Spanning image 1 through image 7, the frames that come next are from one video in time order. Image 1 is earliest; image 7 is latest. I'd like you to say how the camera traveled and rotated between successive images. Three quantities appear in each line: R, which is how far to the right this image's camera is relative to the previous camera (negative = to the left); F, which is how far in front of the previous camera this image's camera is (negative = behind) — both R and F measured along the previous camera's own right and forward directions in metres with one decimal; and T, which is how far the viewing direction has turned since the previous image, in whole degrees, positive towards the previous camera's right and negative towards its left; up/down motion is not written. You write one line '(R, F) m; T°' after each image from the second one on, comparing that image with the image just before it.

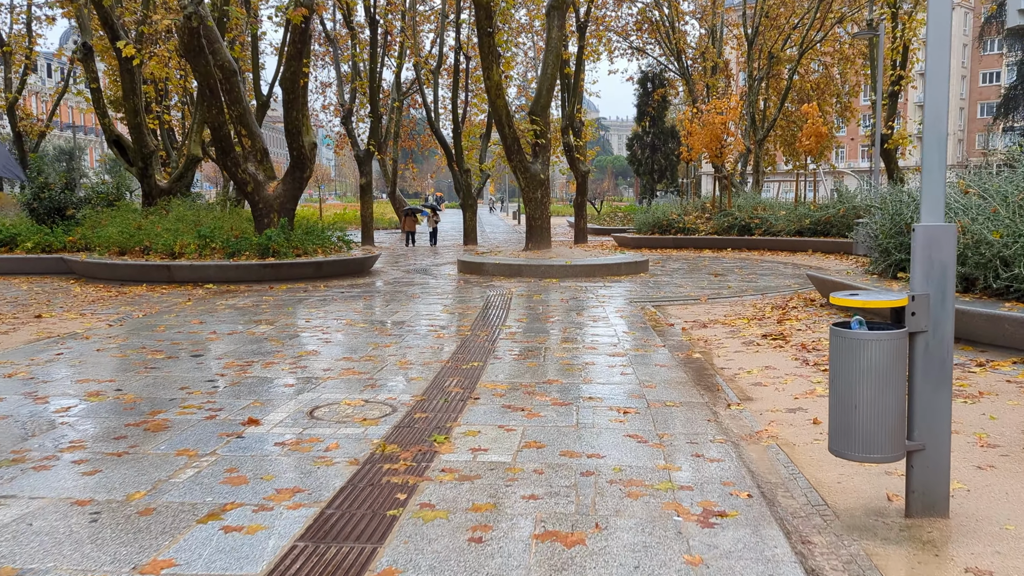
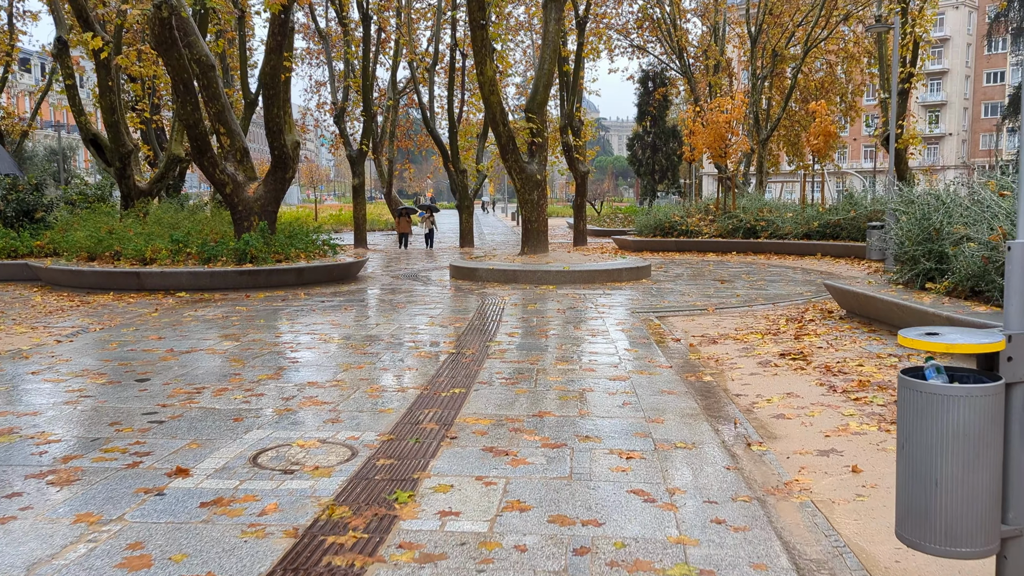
(+0.1, +0.8) m; 0°
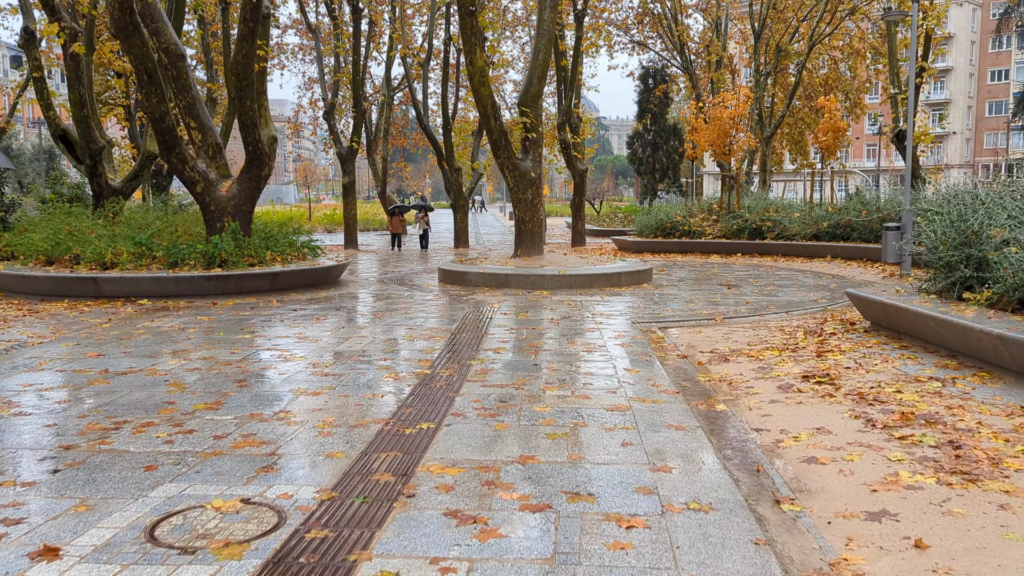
(+0.1, +0.9) m; 0°
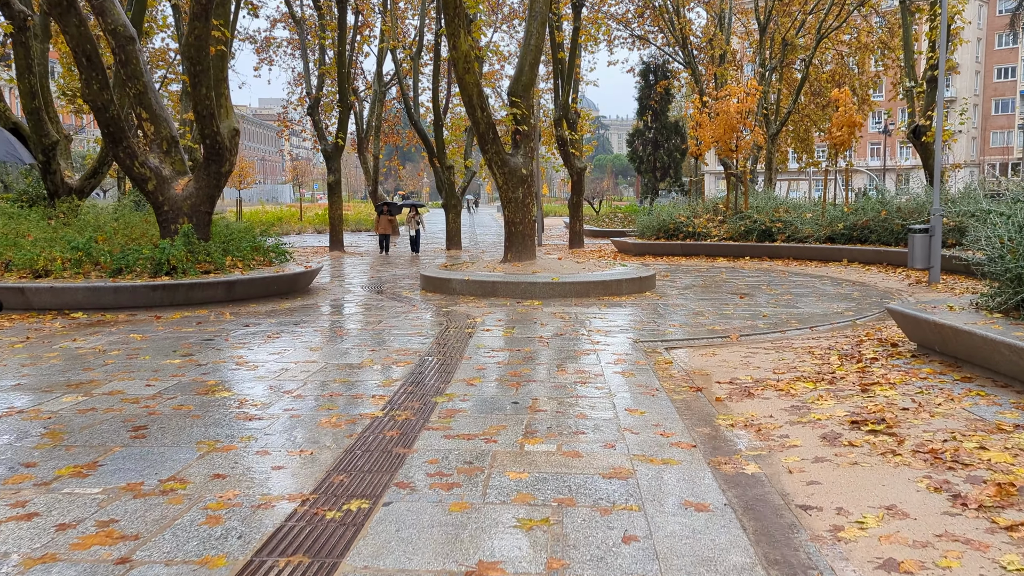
(+0.2, +1.3) m; 0°
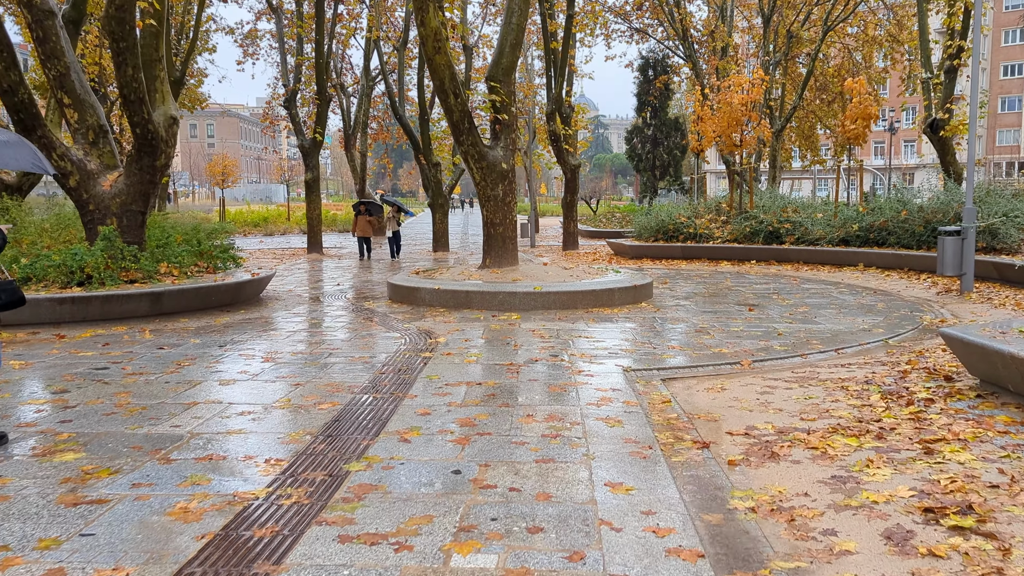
(+0.3, +1.5) m; 0°
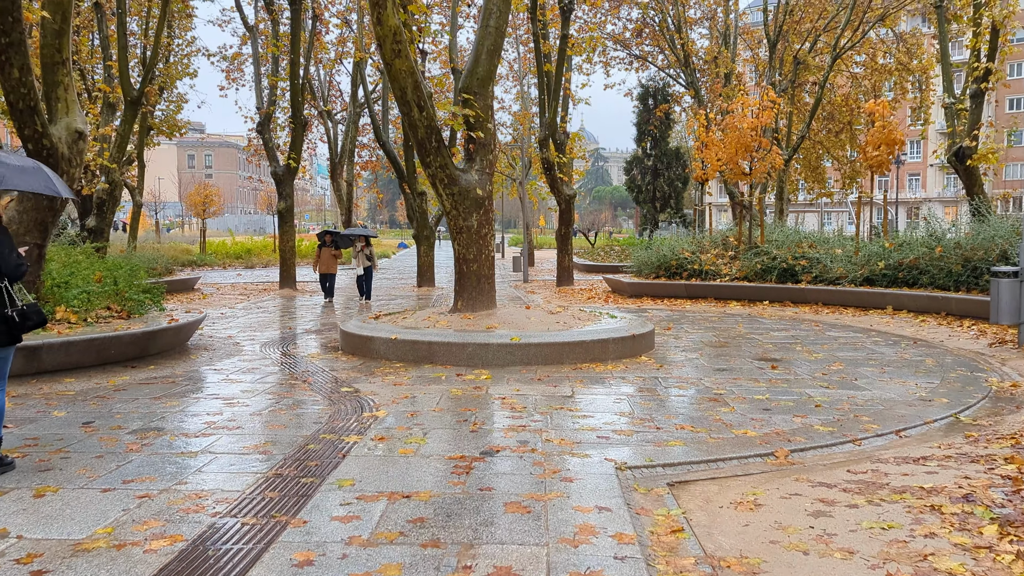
(+0.3, +1.8) m; 0°
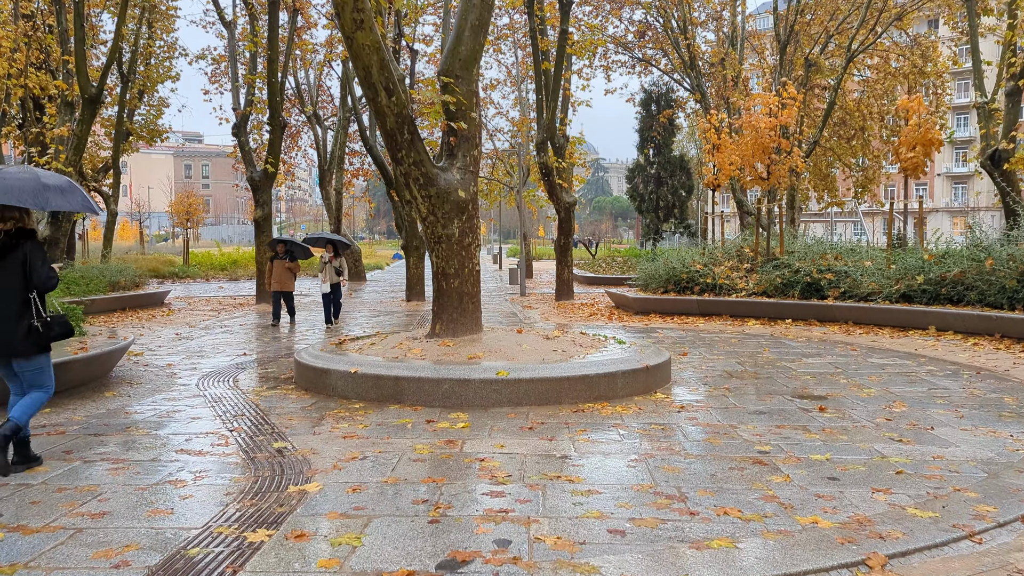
(+0.1, +1.6) m; 0°
